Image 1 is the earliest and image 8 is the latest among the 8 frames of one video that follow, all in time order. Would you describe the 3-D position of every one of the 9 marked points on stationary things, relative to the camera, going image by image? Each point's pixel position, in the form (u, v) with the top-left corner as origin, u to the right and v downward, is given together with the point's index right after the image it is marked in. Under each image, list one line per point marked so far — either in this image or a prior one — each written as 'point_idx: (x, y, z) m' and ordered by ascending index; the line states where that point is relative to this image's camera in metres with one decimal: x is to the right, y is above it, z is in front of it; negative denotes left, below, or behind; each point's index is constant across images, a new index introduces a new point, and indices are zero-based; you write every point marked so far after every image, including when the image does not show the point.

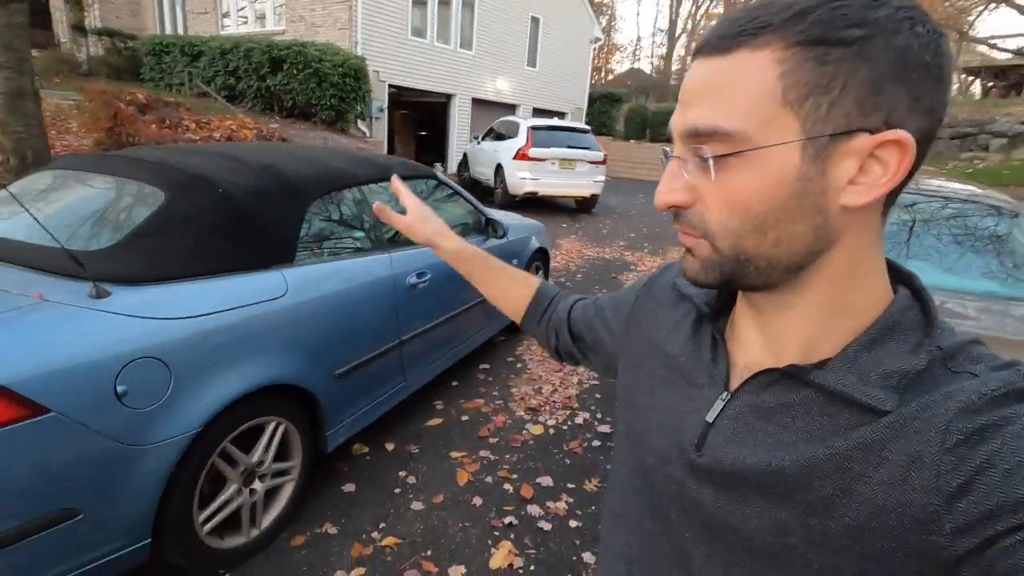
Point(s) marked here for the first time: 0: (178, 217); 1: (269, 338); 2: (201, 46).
0: (-1.5, +0.3, +2.5) m
1: (-1.1, -0.2, +2.5) m
2: (-8.6, +6.6, +14.7) m
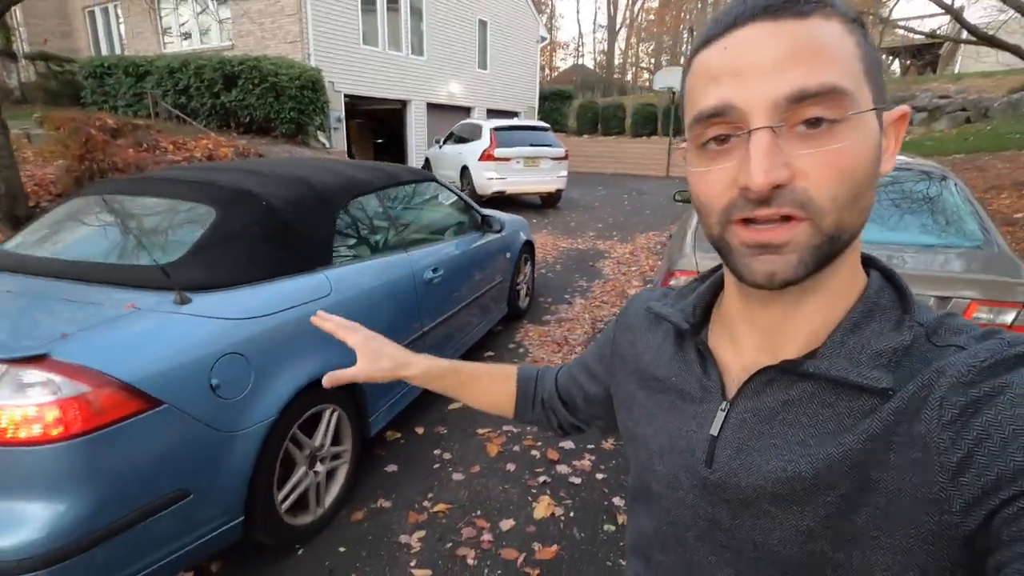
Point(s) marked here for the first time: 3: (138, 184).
0: (-1.4, +0.3, +2.7) m
1: (-1.0, -0.2, +2.8) m
2: (-9.9, +6.0, +14.4) m
3: (-2.2, +0.5, +3.0) m
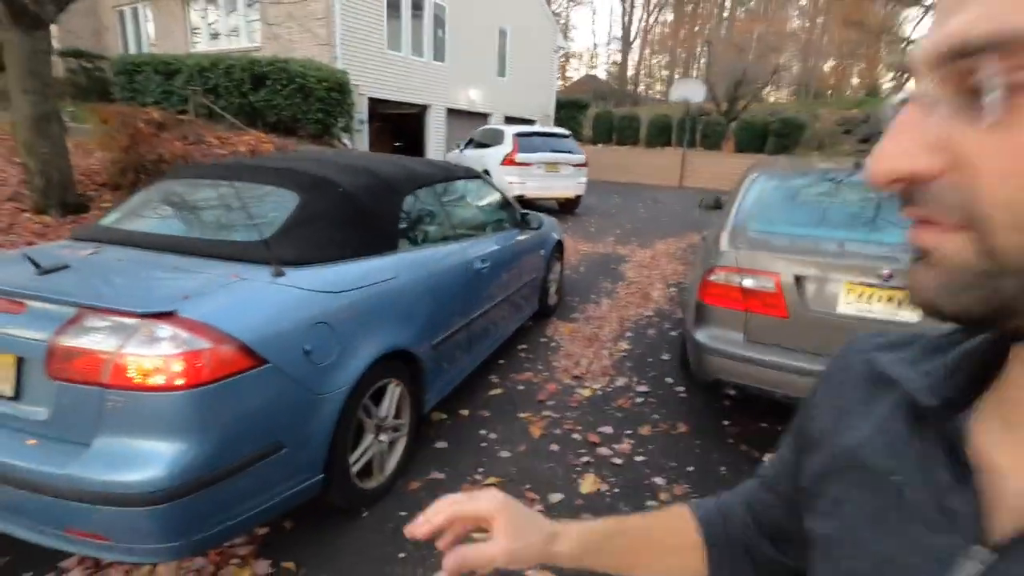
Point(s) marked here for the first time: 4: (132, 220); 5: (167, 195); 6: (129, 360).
0: (-1.1, +0.4, +2.9) m
1: (-0.7, -0.1, +3.0) m
2: (-9.3, +6.2, +14.7) m
3: (-1.9, +0.6, +3.2) m
4: (-2.2, +0.4, +3.1) m
5: (-2.1, +0.5, +3.2) m
6: (-1.4, -0.3, +2.0) m
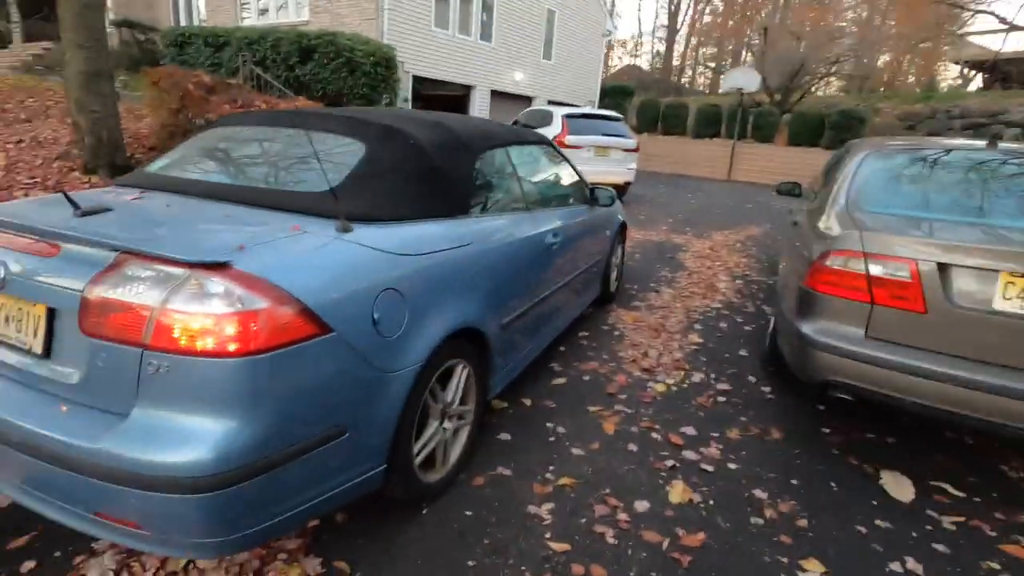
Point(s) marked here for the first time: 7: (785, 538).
0: (-0.6, +0.6, +2.6) m
1: (-0.2, 0.0, +2.6) m
2: (-7.9, +6.9, +14.7) m
3: (-1.4, +0.8, +2.9) m
4: (-1.7, +0.6, +2.8) m
5: (-1.6, +0.7, +2.9) m
6: (-1.0, -0.1, +1.7) m
7: (+1.3, -1.2, +2.5) m
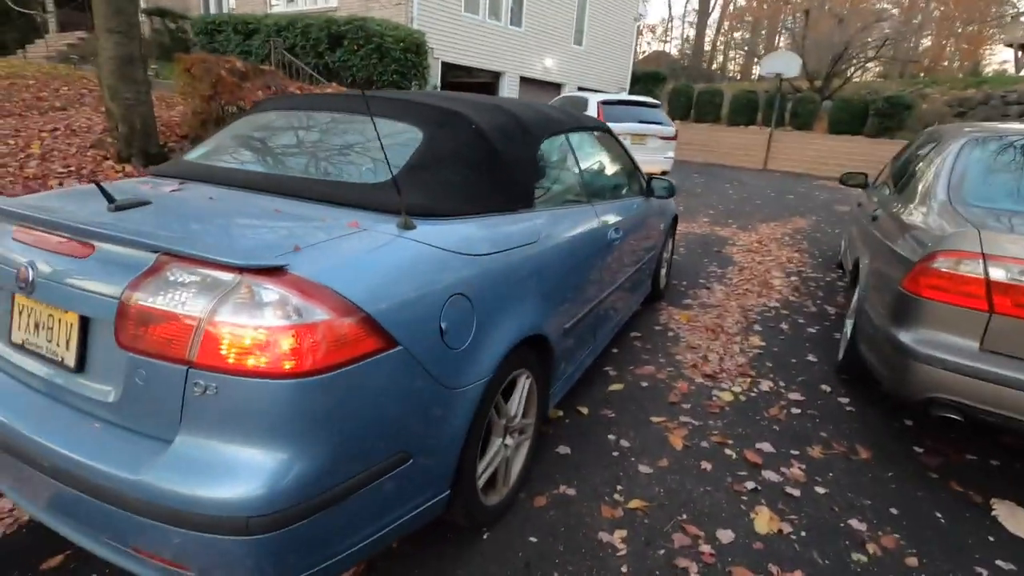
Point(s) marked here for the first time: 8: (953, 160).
0: (-0.3, +0.6, +2.3) m
1: (+0.1, 0.0, +2.3) m
2: (-7.0, +7.2, +14.6) m
3: (-1.1, +0.8, +2.7) m
4: (-1.4, +0.6, +2.6) m
5: (-1.3, +0.7, +2.6) m
6: (-0.8, -0.1, +1.4) m
7: (+1.6, -1.2, +2.2) m
8: (+3.0, +0.9, +3.6) m
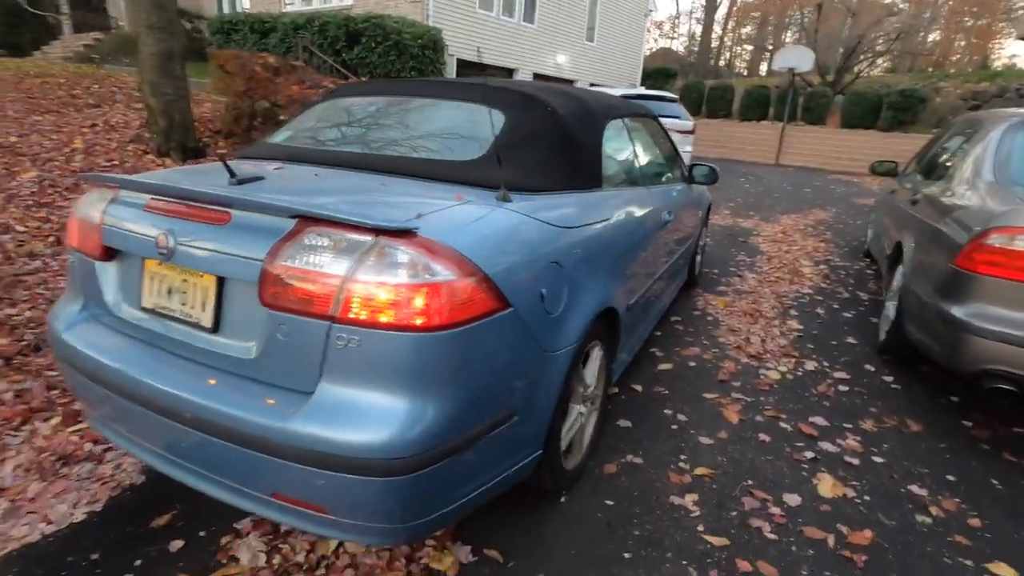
0: (+0.1, +0.7, +2.4) m
1: (+0.4, +0.1, +2.4) m
2: (-6.6, +7.3, +14.7) m
3: (-0.7, +0.9, +2.8) m
4: (-1.0, +0.7, +2.7) m
5: (-1.0, +0.8, +2.8) m
6: (-0.4, 0.0, +1.6) m
7: (+1.9, -1.1, +2.3) m
8: (+3.3, +1.0, +3.7) m
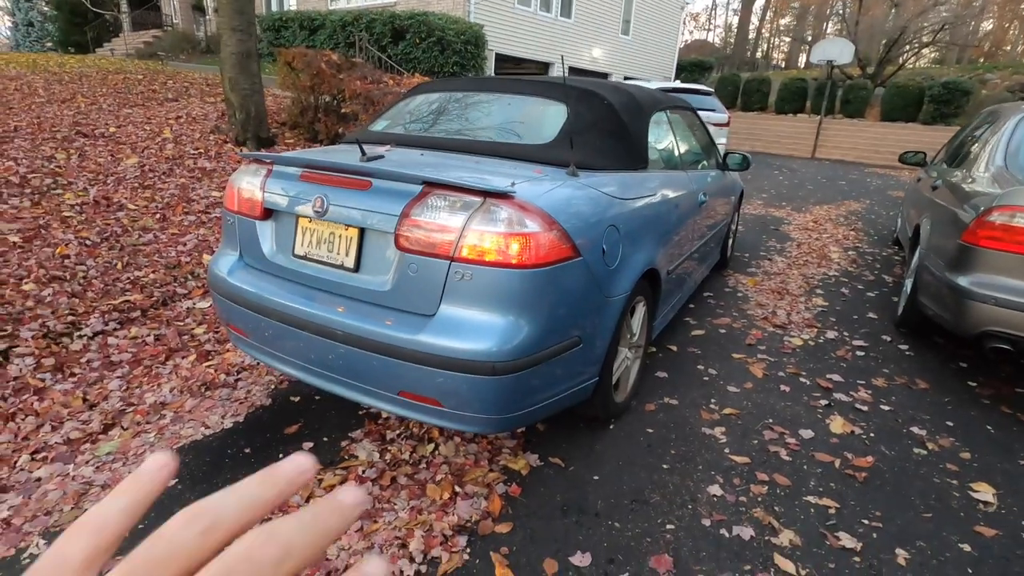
0: (+0.4, +0.9, +2.9) m
1: (+0.8, +0.3, +2.9) m
2: (-5.5, +7.8, +15.5) m
3: (-0.4, +1.2, +3.3) m
4: (-0.7, +1.0, +3.2) m
5: (-0.6, +1.1, +3.3) m
6: (-0.1, +0.2, +2.1) m
7: (+2.2, -0.9, +2.7) m
8: (+3.7, +1.2, +4.0) m
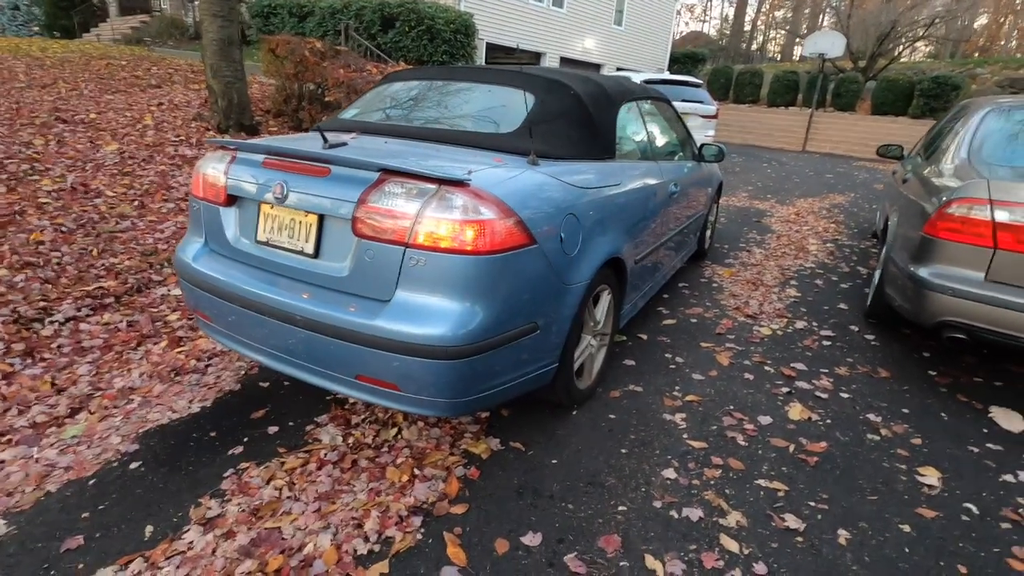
0: (+0.2, +1.0, +2.9) m
1: (+0.6, +0.4, +3.0) m
2: (-5.8, +8.1, +15.3) m
3: (-0.6, +1.2, +3.3) m
4: (-0.9, +1.0, +3.2) m
5: (-0.8, +1.2, +3.3) m
6: (-0.3, +0.3, +2.1) m
7: (+2.0, -0.8, +2.8) m
8: (+3.5, +1.2, +4.1) m
